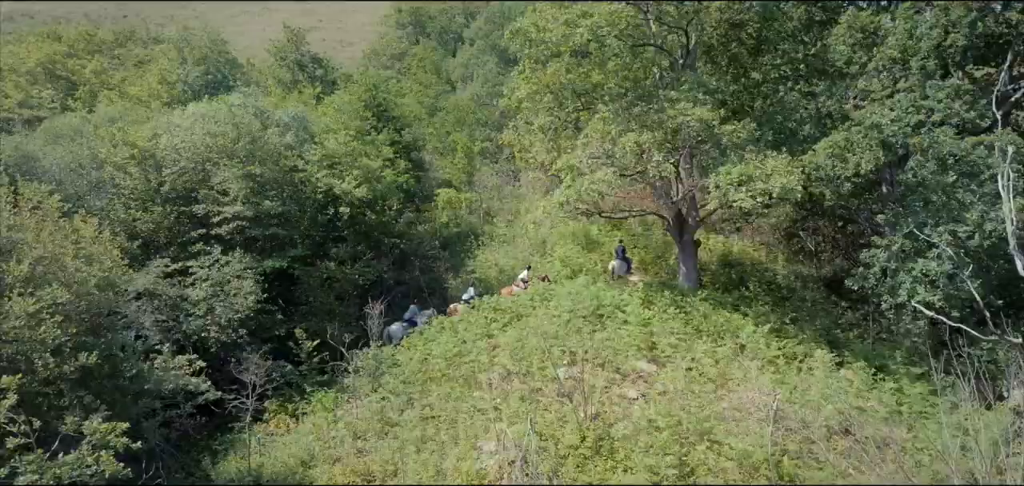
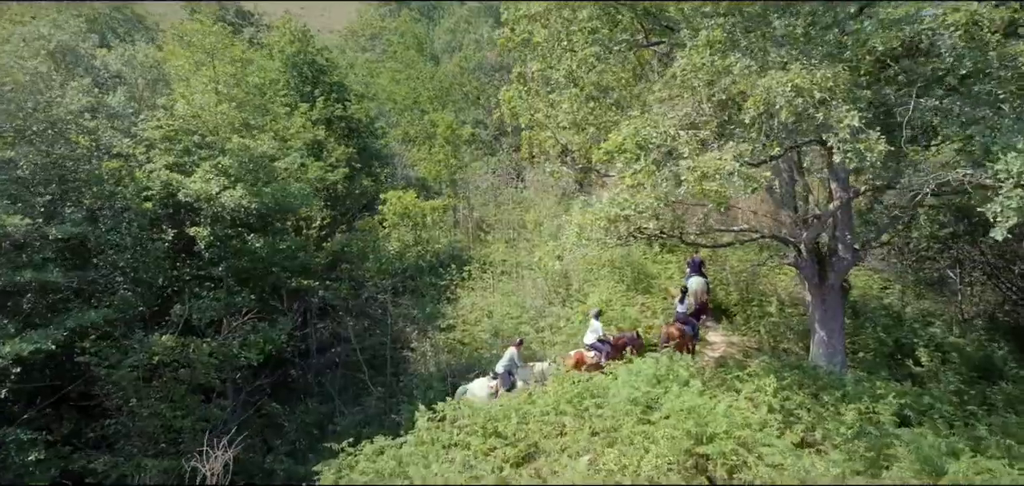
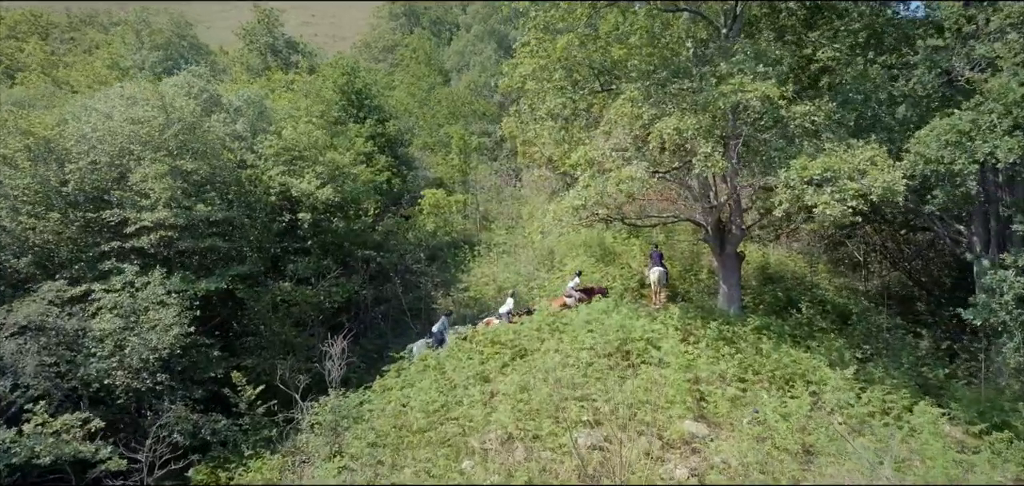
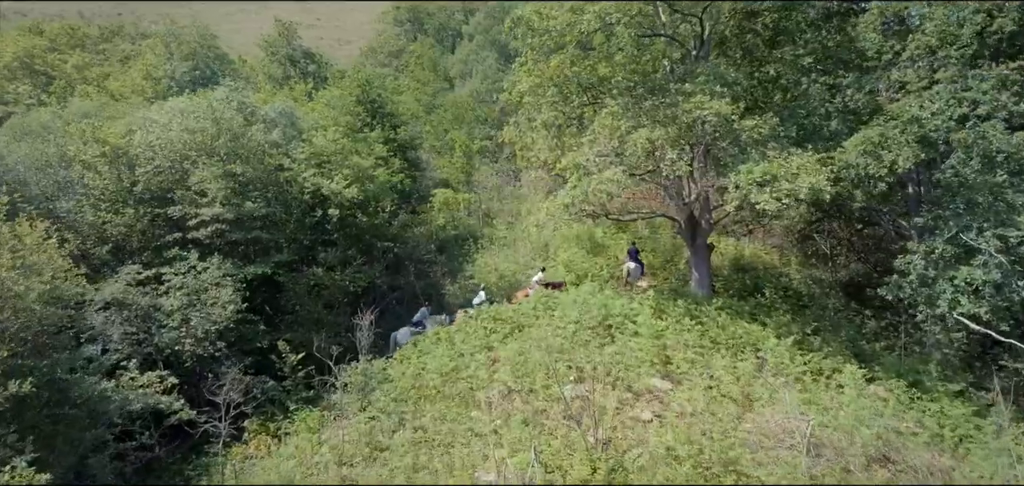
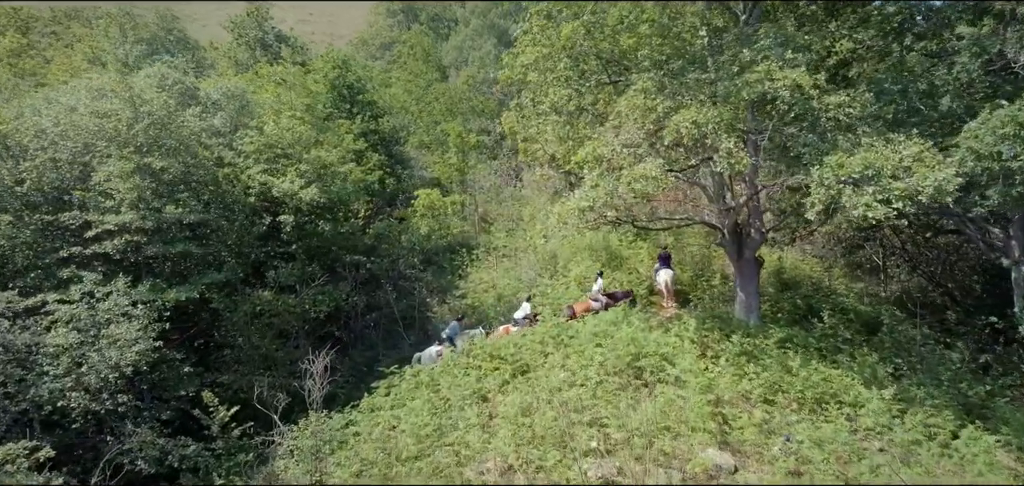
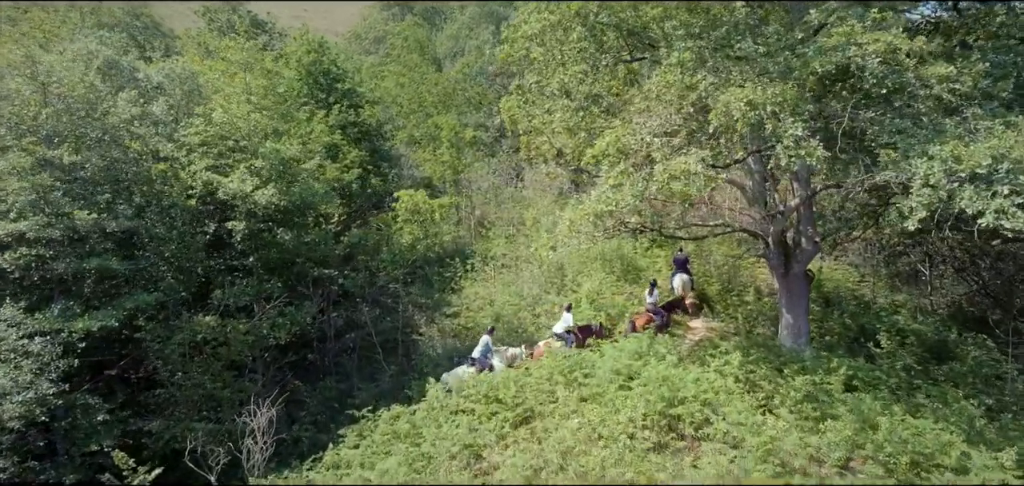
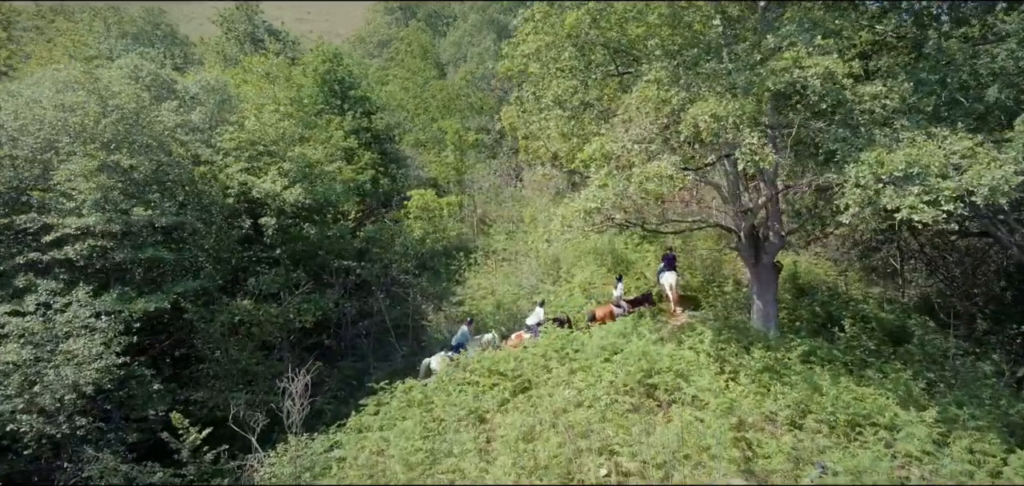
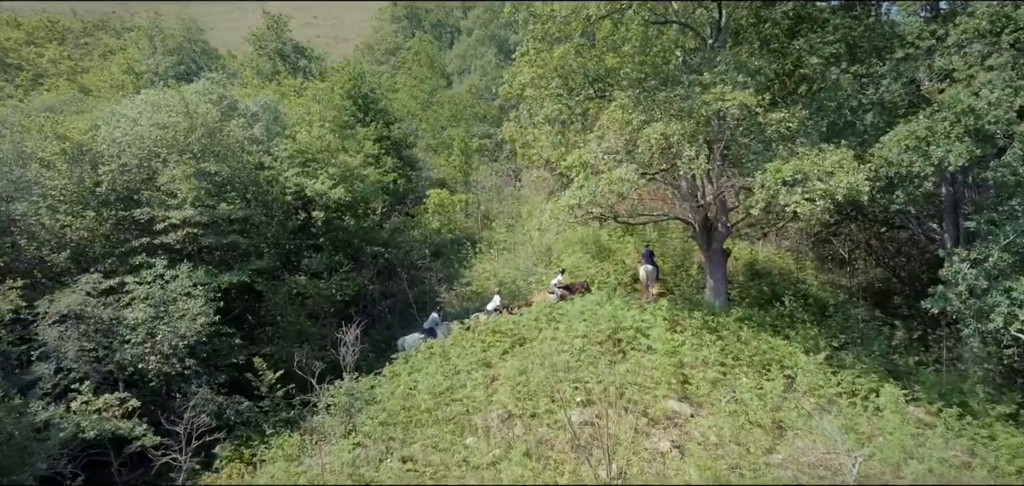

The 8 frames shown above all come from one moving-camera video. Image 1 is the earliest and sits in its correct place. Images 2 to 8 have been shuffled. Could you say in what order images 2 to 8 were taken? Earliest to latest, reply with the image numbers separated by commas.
4, 8, 3, 5, 7, 6, 2
